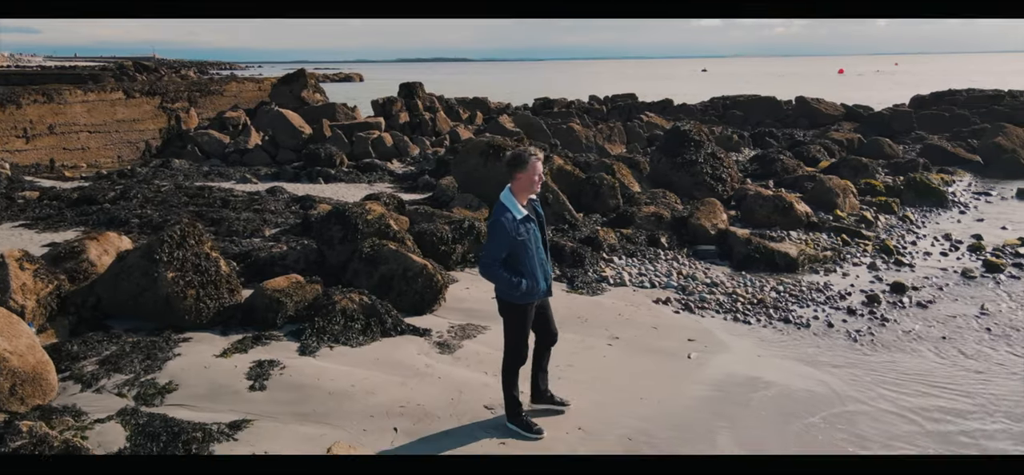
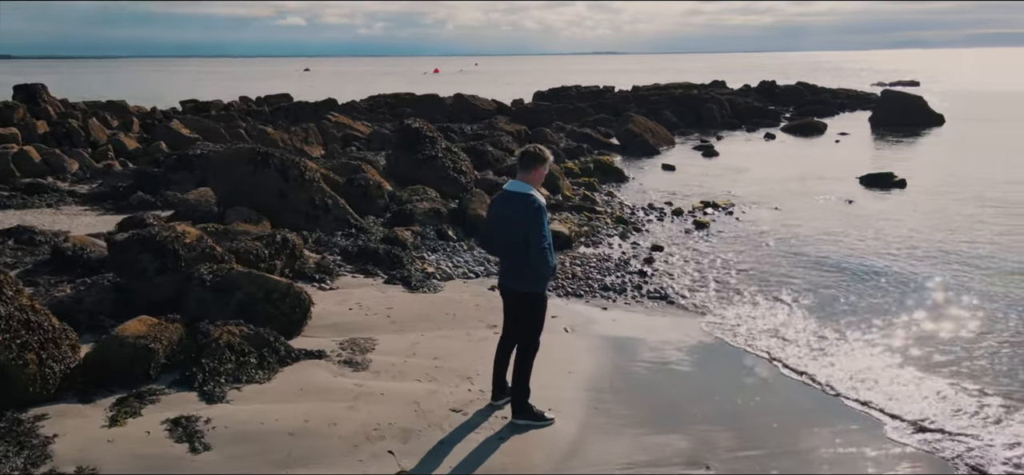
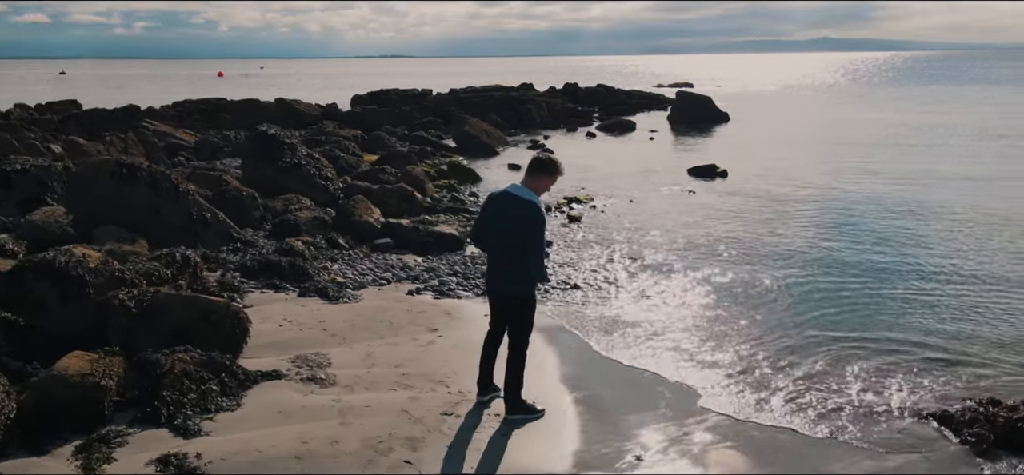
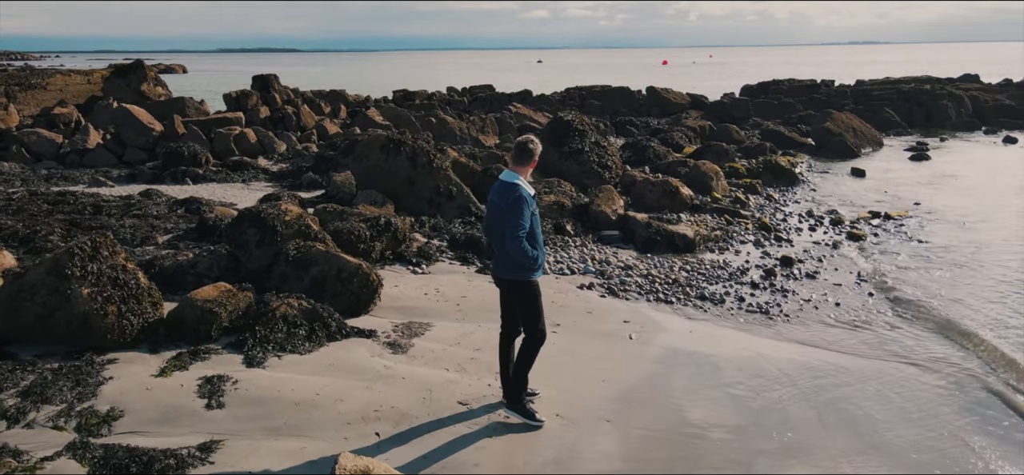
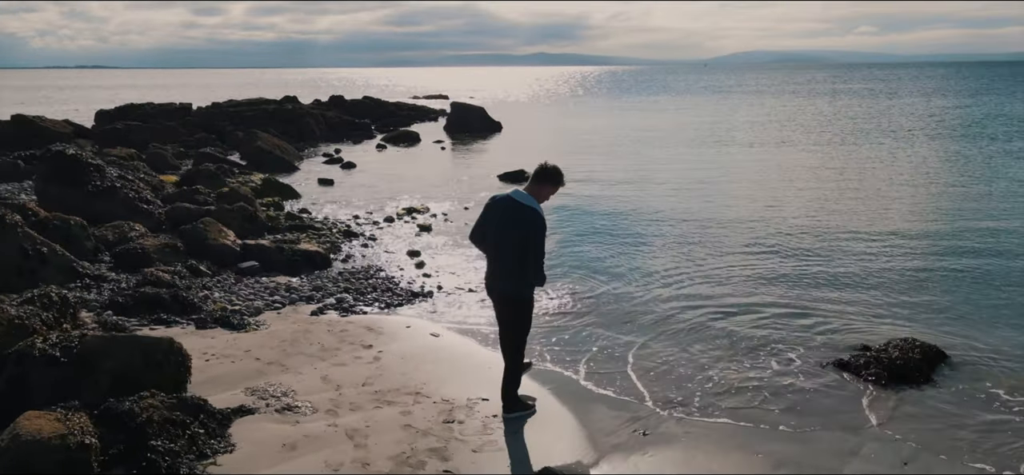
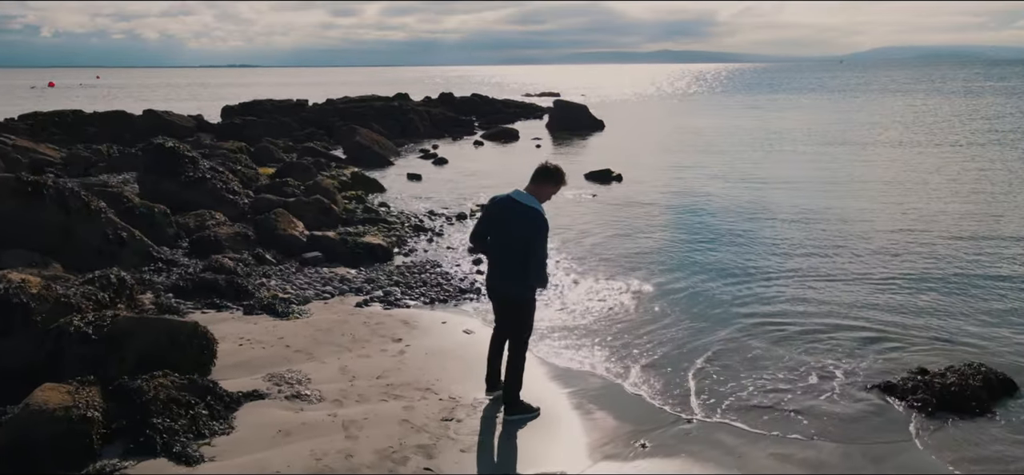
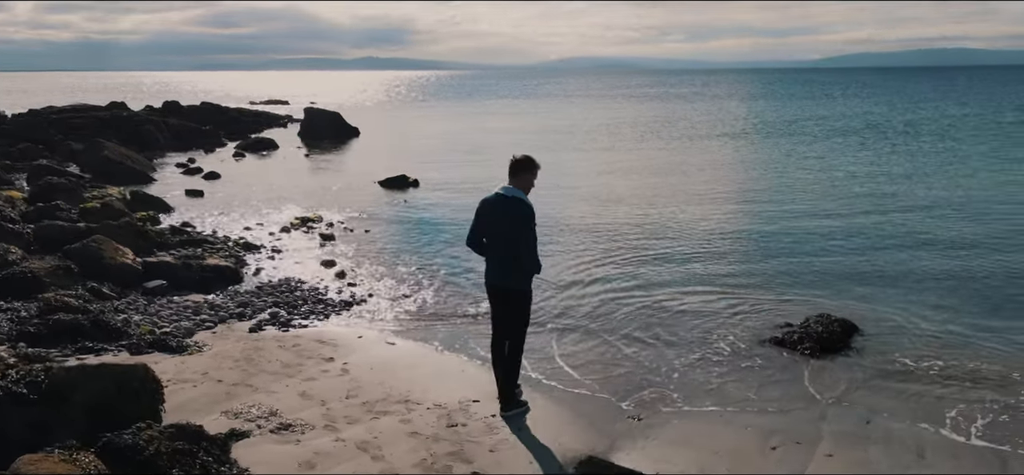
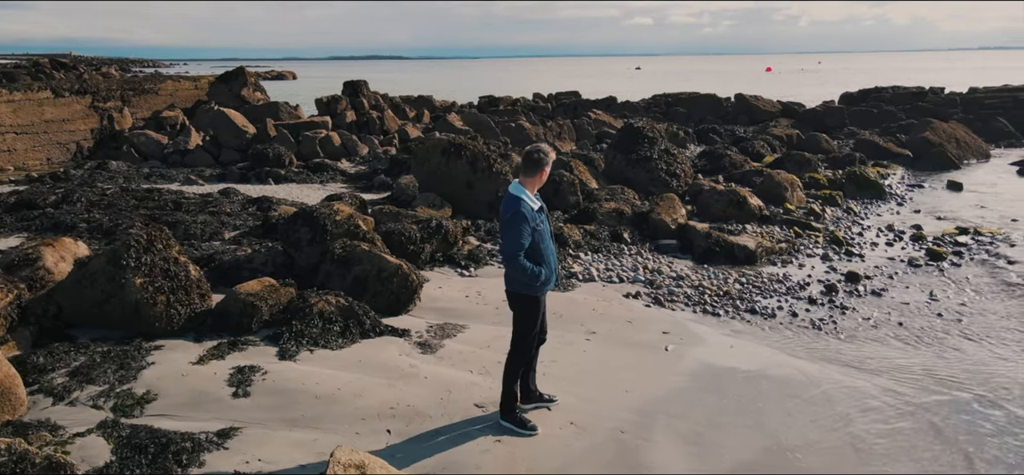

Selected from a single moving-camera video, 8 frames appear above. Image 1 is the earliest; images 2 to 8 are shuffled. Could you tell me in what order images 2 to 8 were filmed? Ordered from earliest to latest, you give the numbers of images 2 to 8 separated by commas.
8, 4, 2, 3, 6, 5, 7
